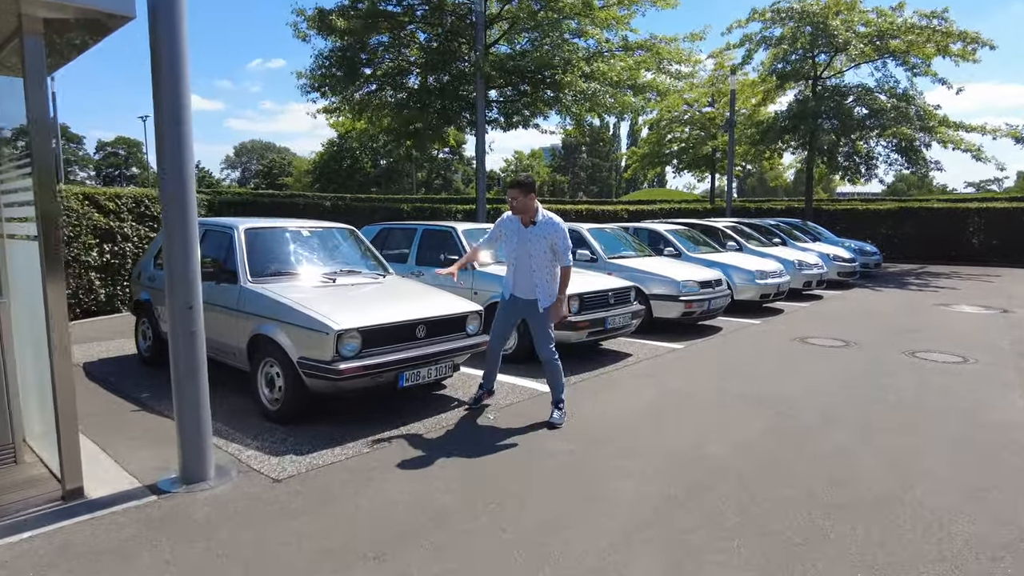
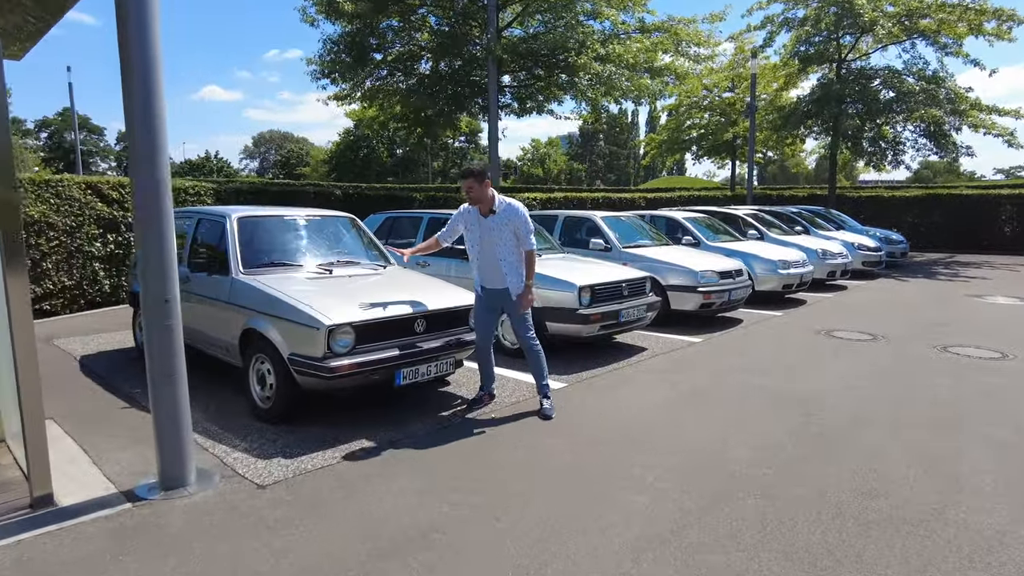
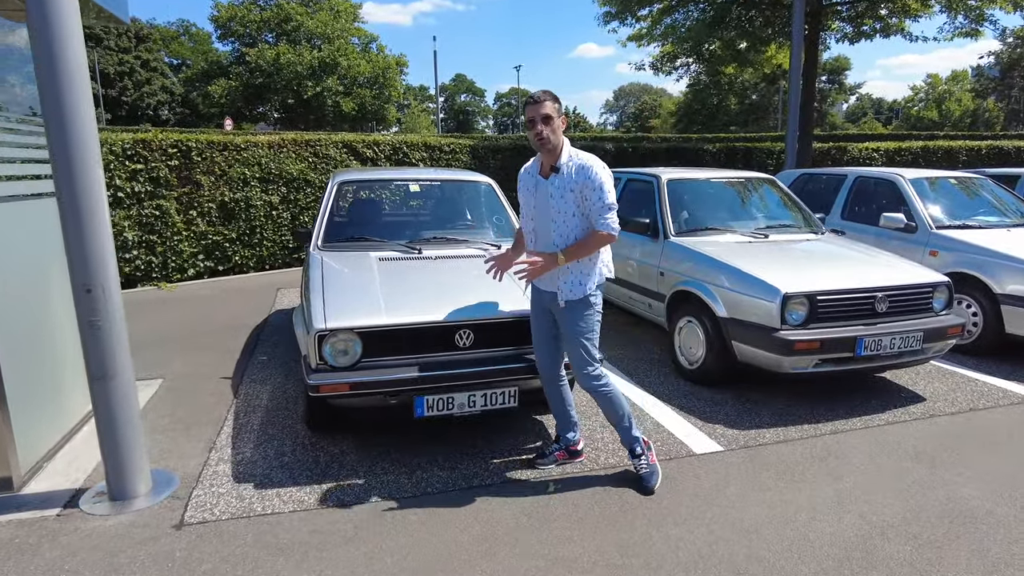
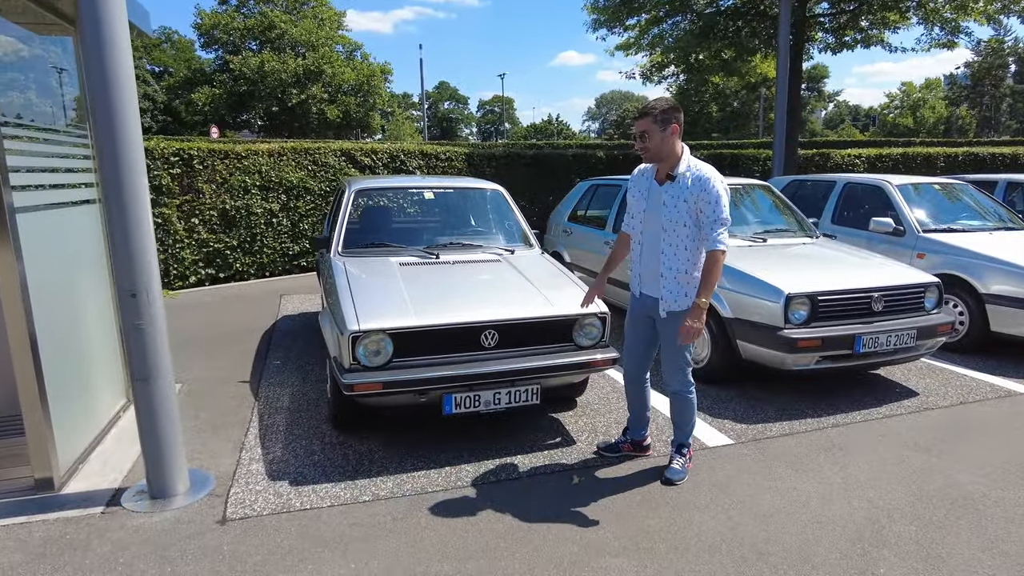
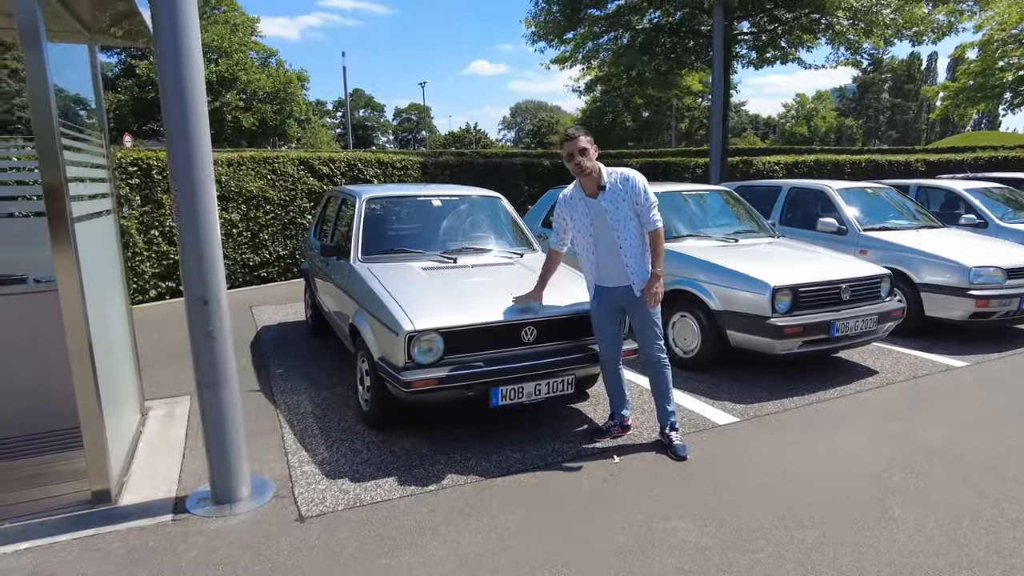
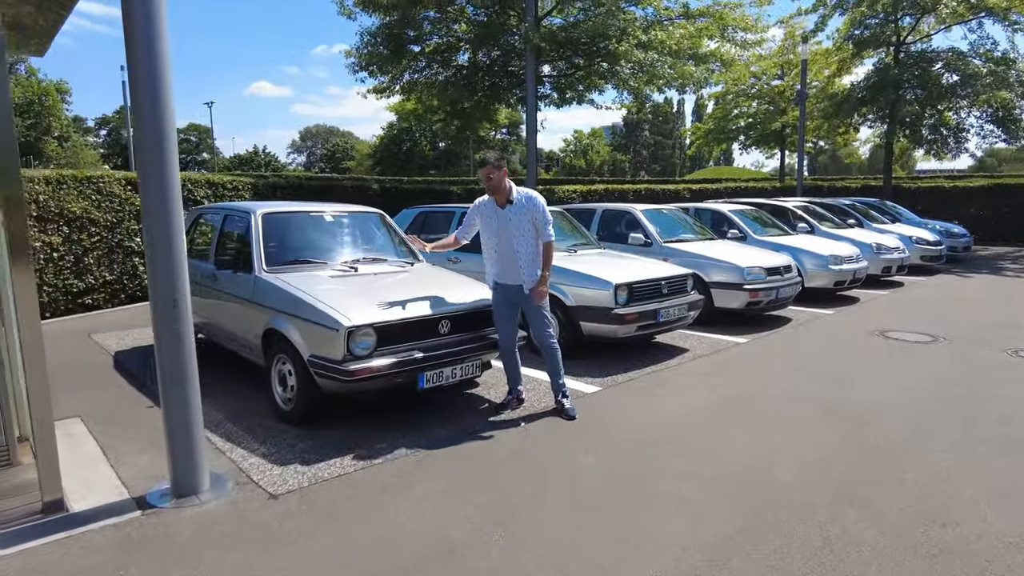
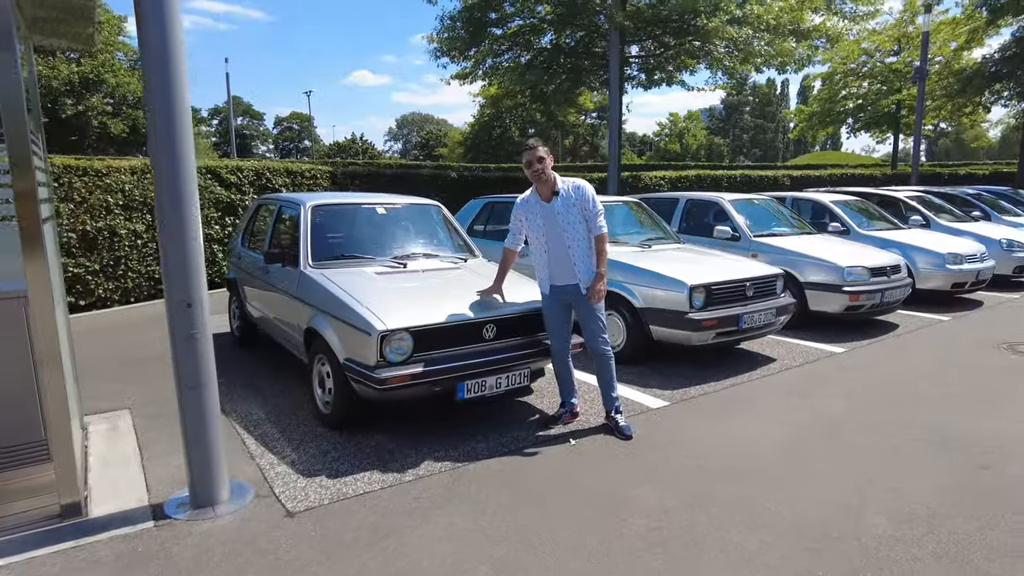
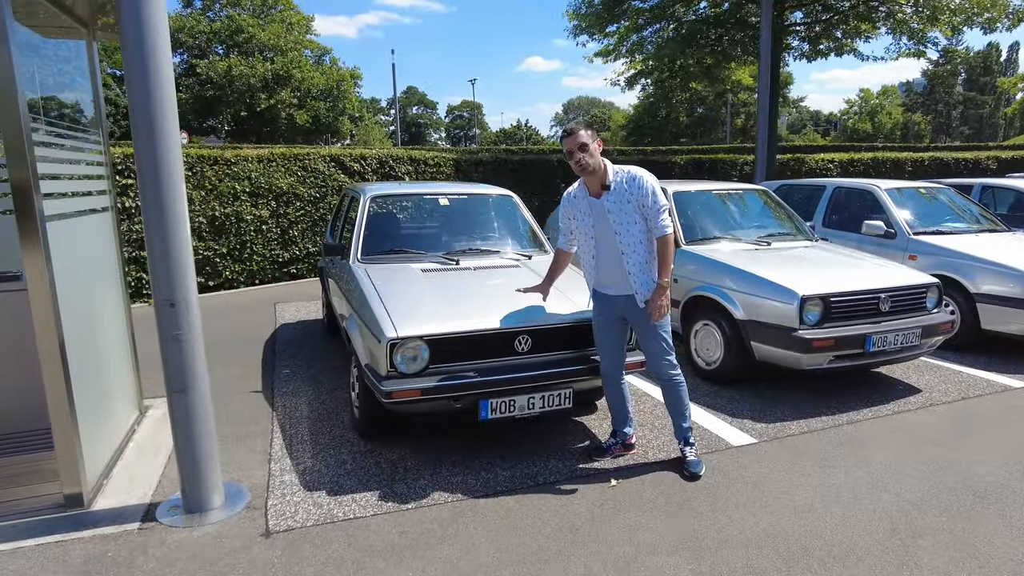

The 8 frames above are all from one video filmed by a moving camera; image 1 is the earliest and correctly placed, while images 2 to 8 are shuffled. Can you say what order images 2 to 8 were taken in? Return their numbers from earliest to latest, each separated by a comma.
2, 6, 7, 5, 8, 4, 3
